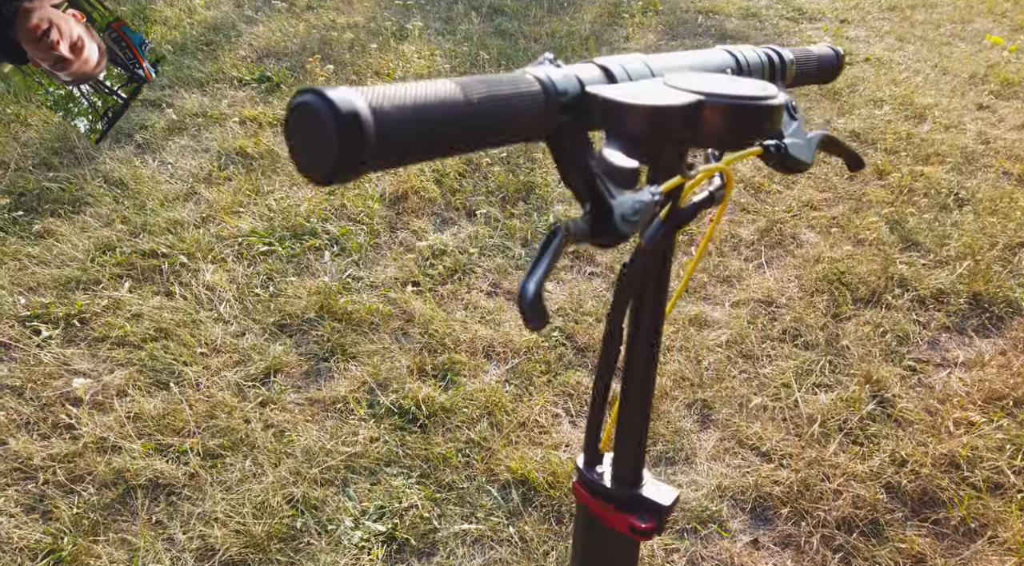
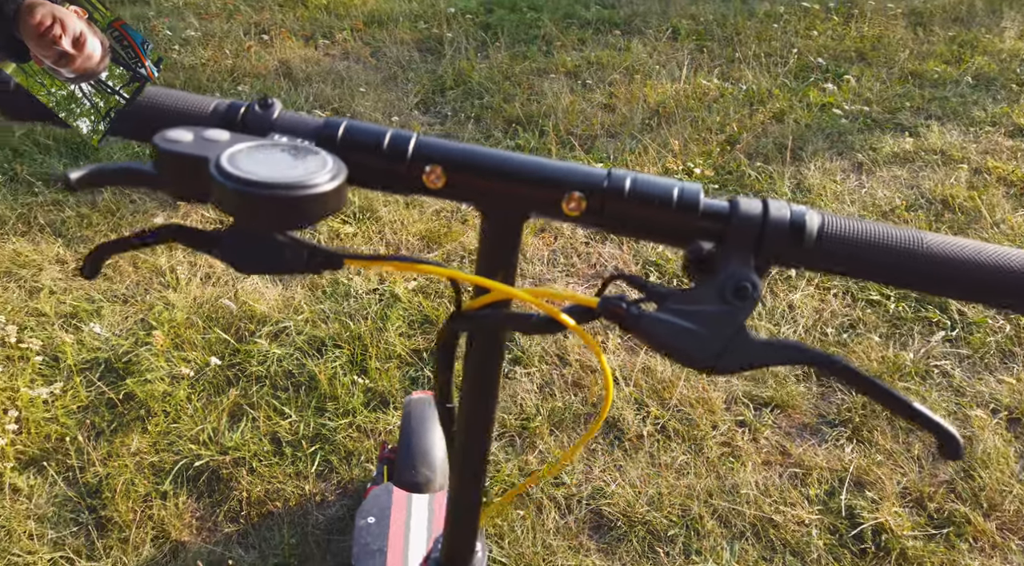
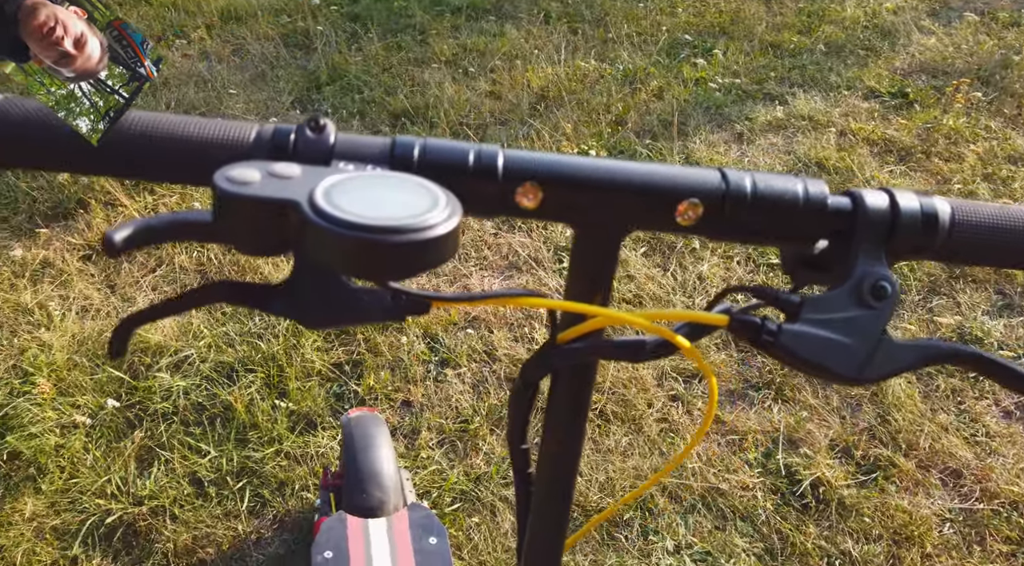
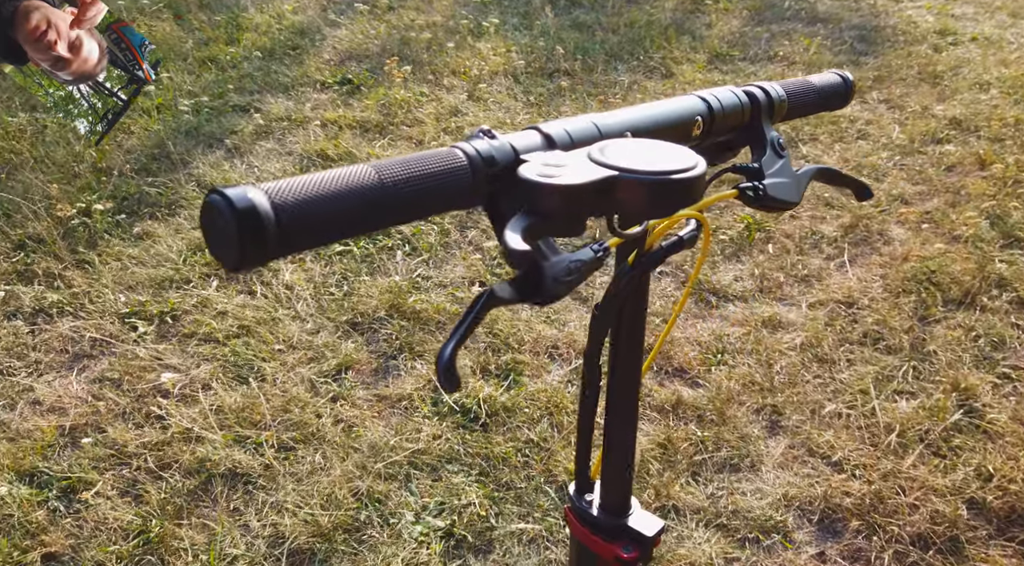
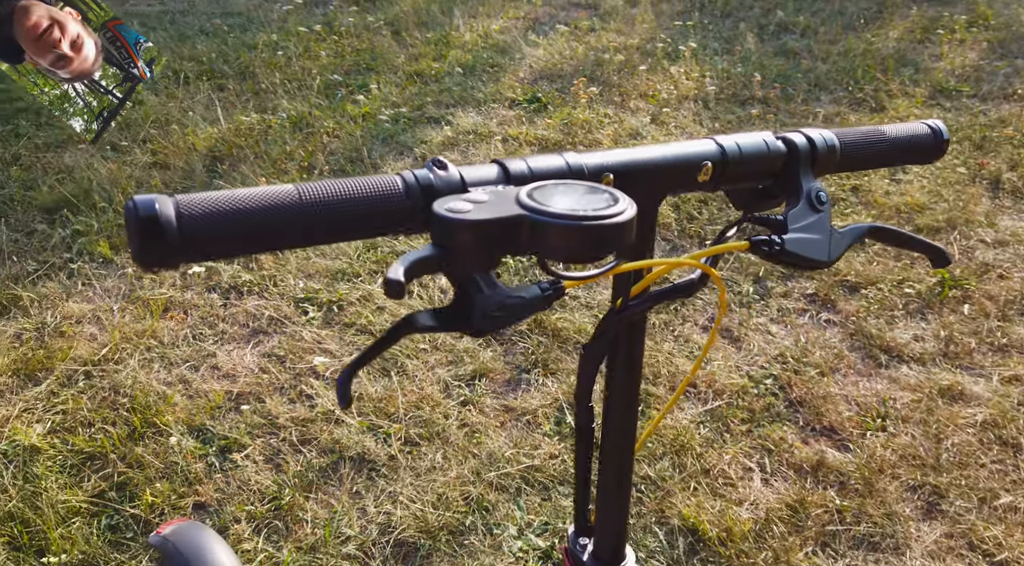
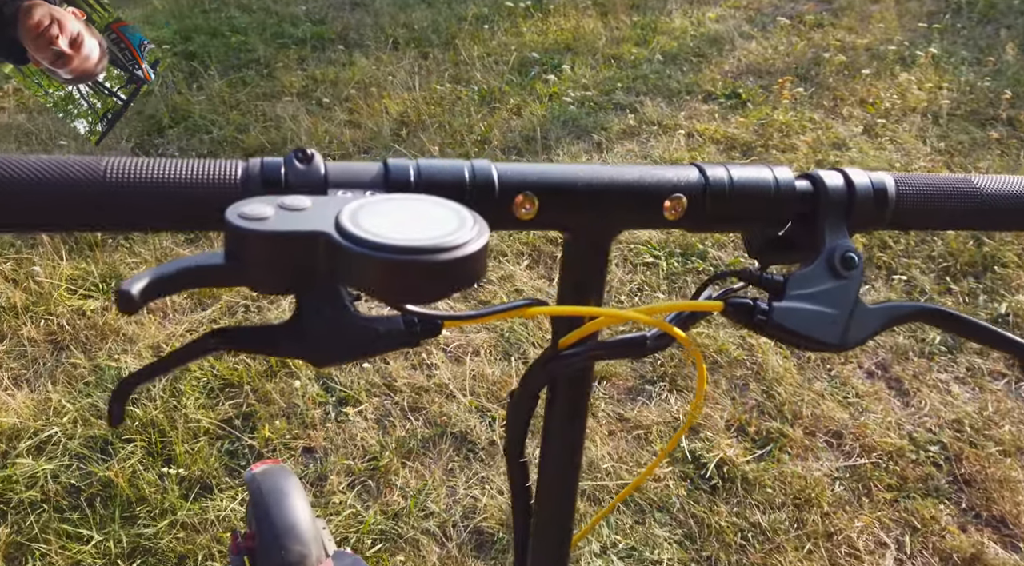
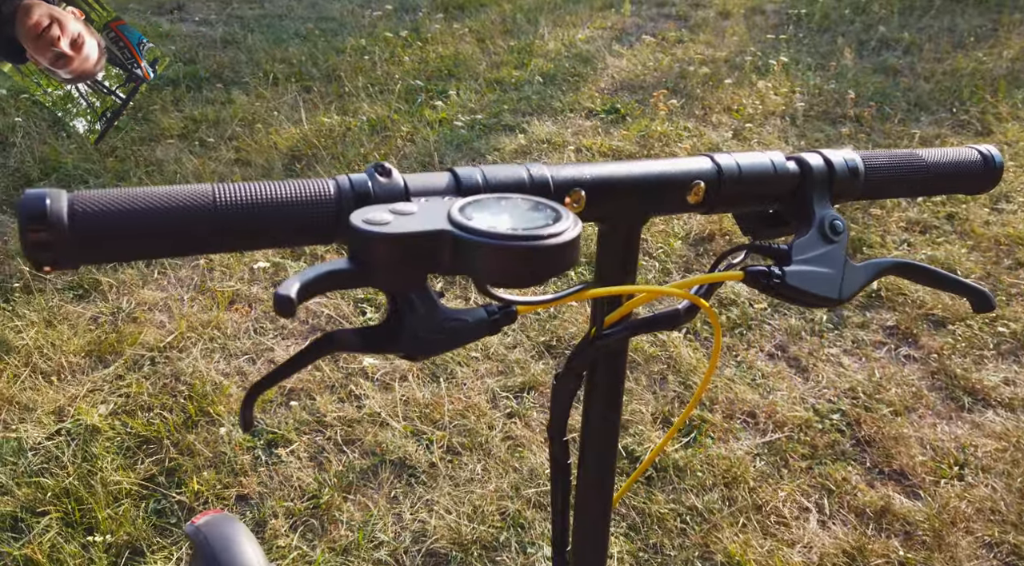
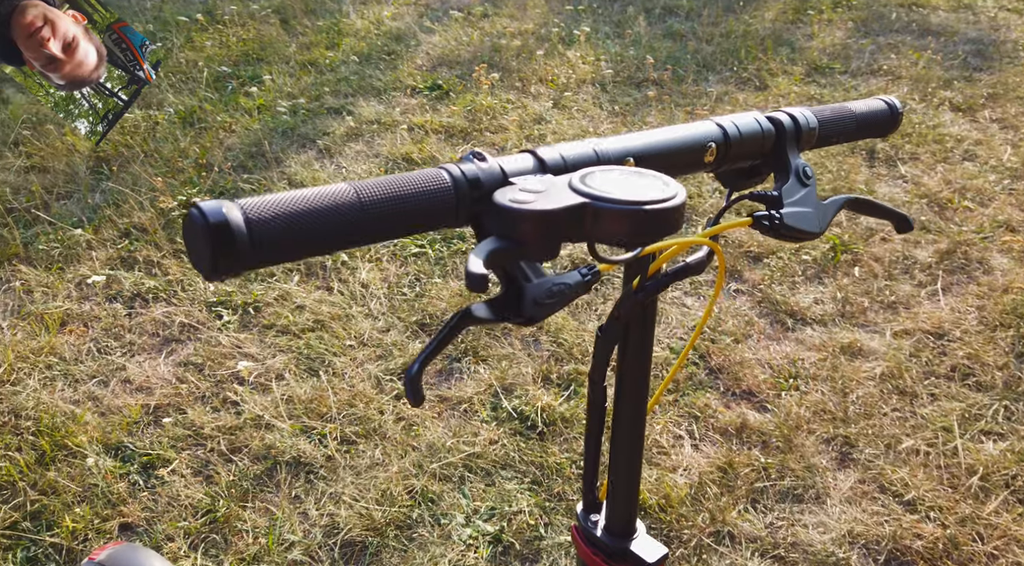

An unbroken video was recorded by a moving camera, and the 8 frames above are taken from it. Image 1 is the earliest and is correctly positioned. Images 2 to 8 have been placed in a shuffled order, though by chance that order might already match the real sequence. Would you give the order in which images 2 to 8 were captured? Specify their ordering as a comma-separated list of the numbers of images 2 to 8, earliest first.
4, 8, 5, 7, 6, 3, 2
